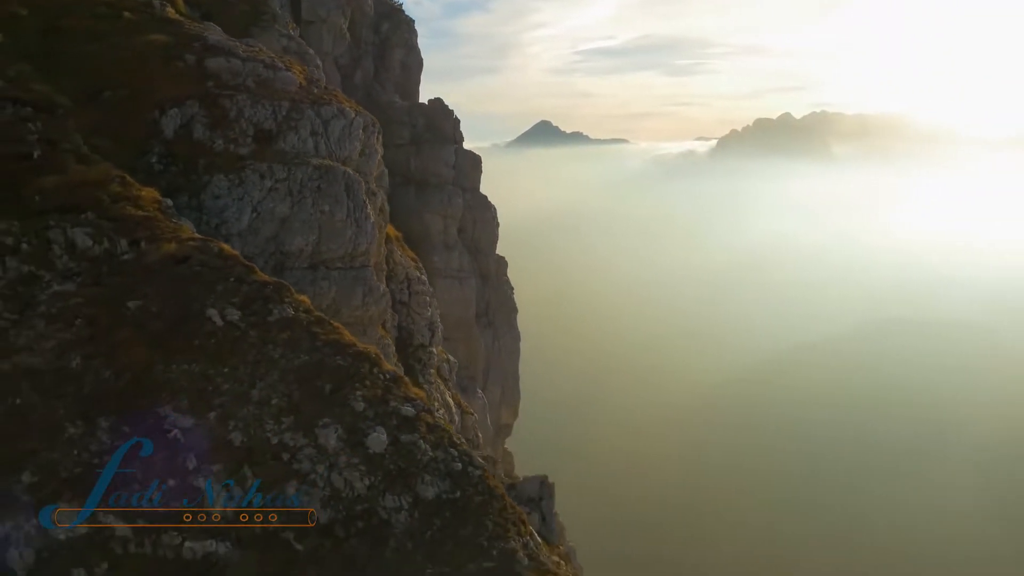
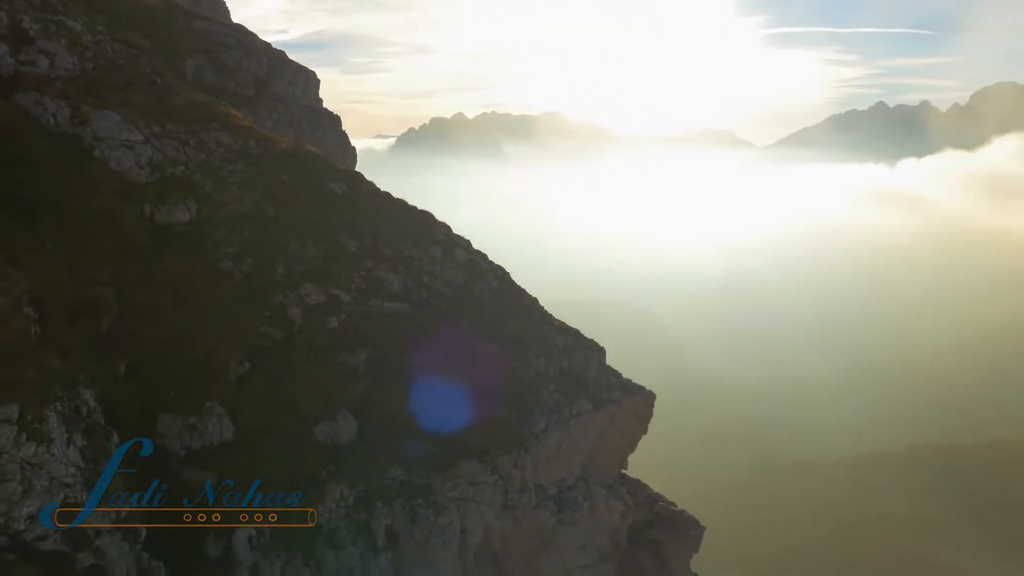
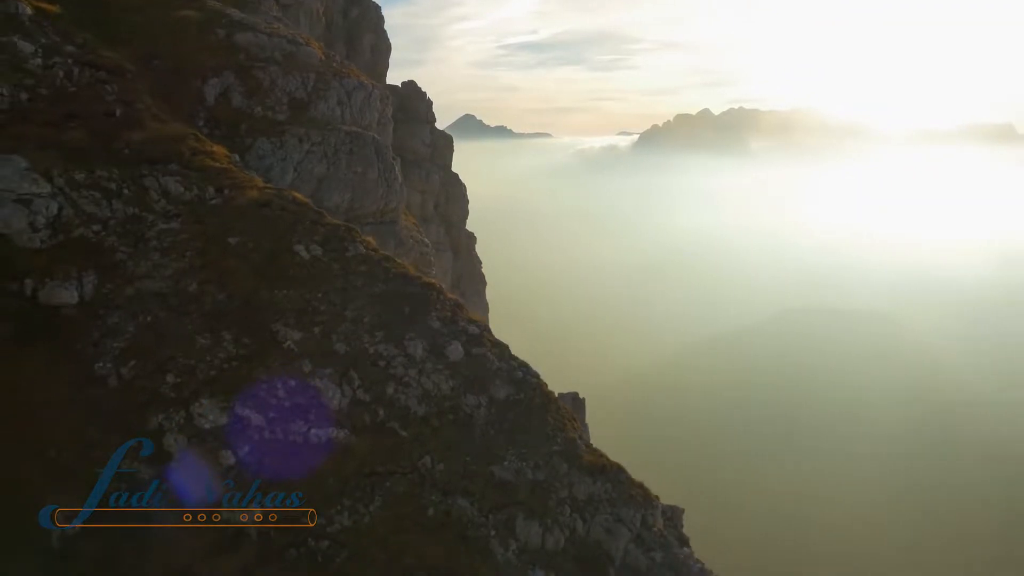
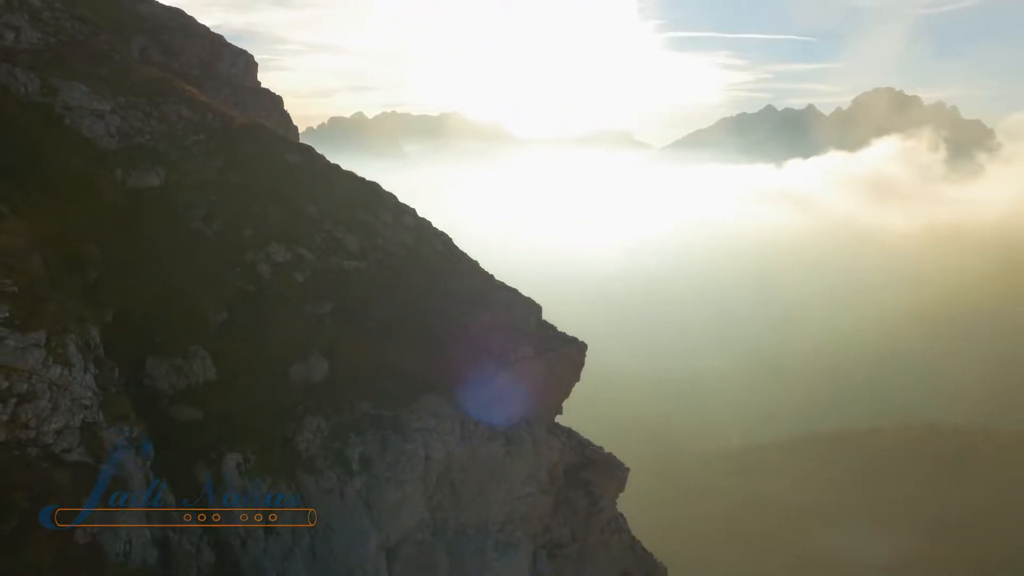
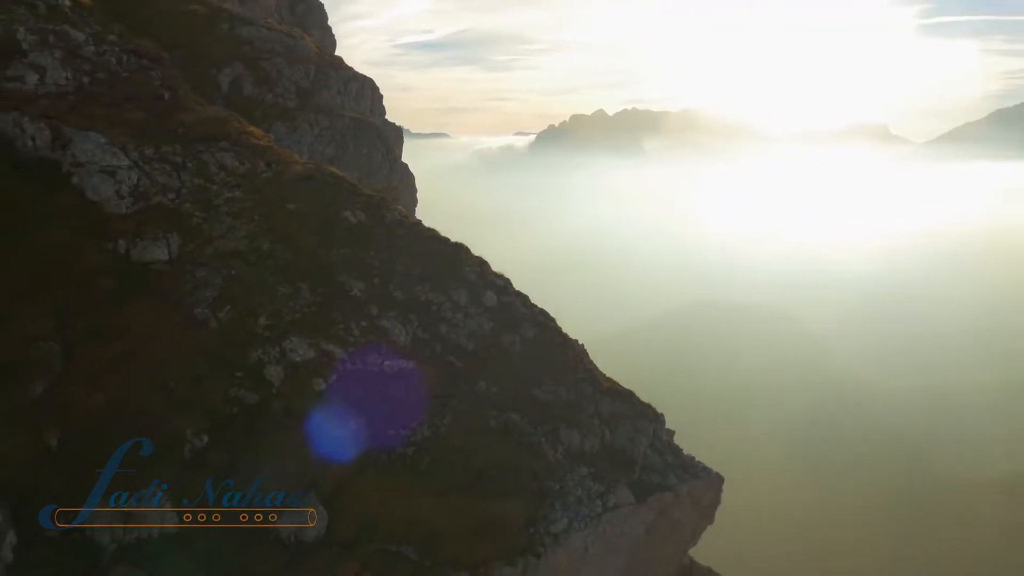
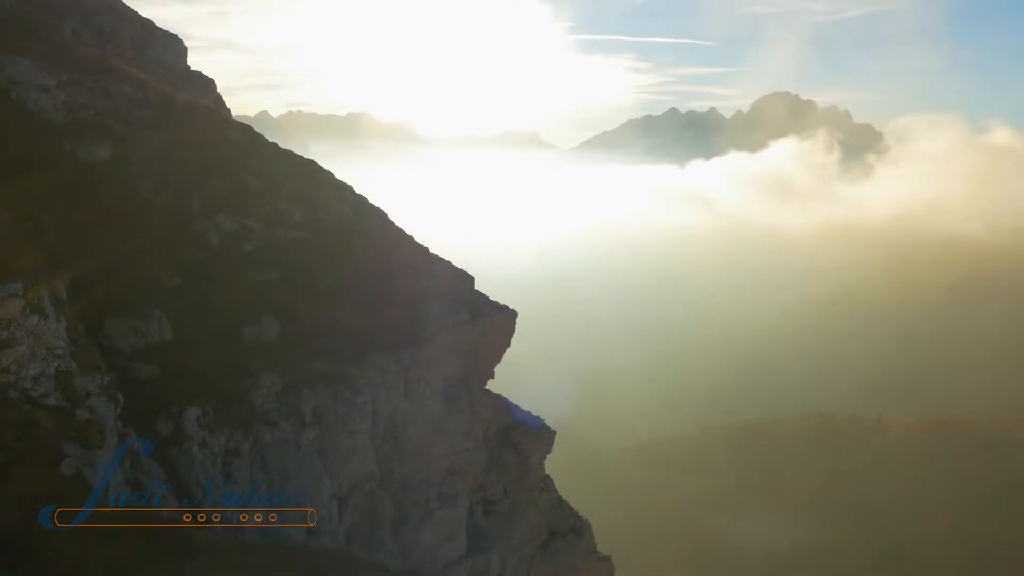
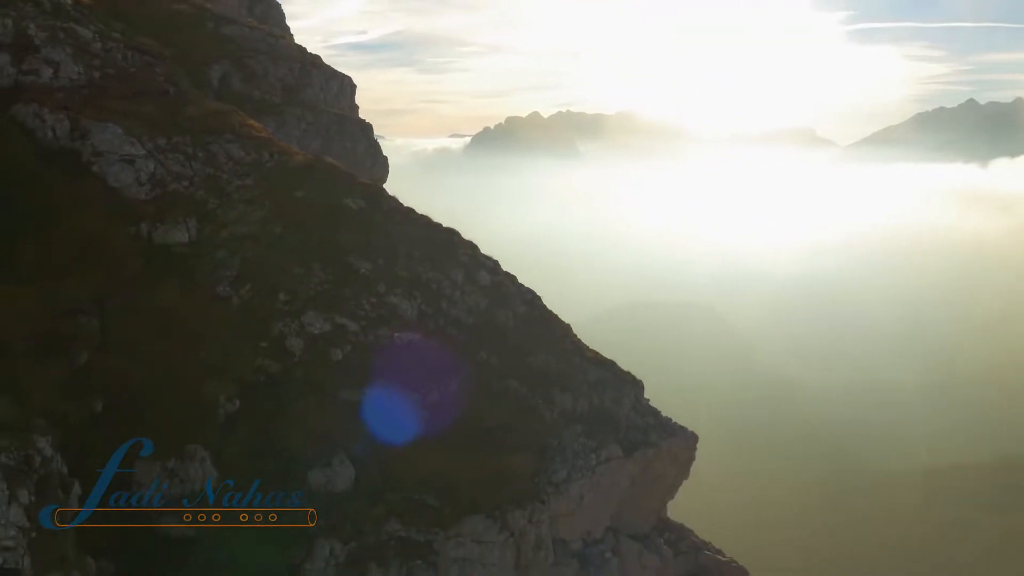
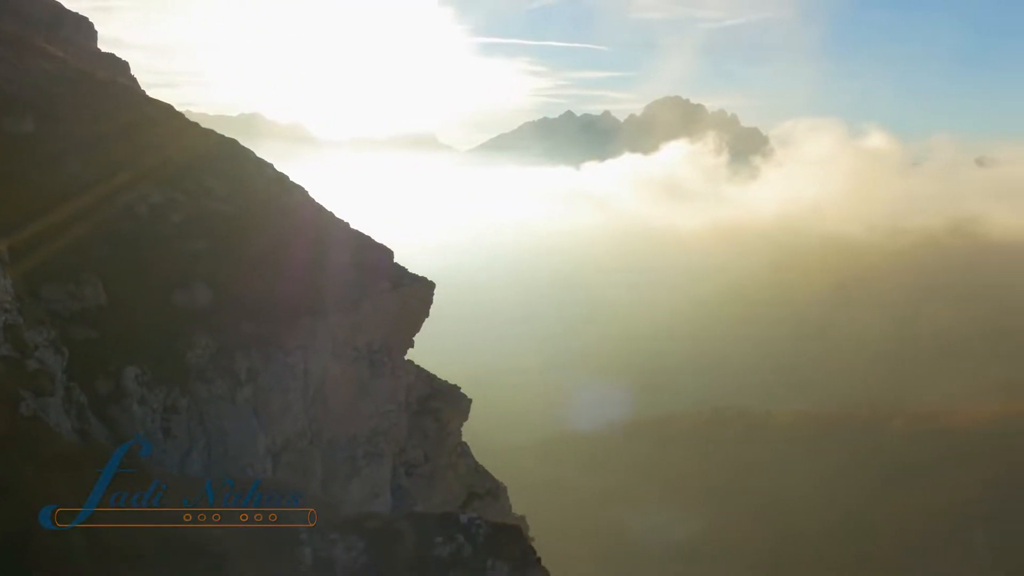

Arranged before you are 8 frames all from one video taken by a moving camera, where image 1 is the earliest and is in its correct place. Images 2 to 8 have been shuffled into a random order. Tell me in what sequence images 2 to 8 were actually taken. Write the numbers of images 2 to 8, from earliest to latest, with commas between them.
3, 5, 7, 2, 4, 6, 8
